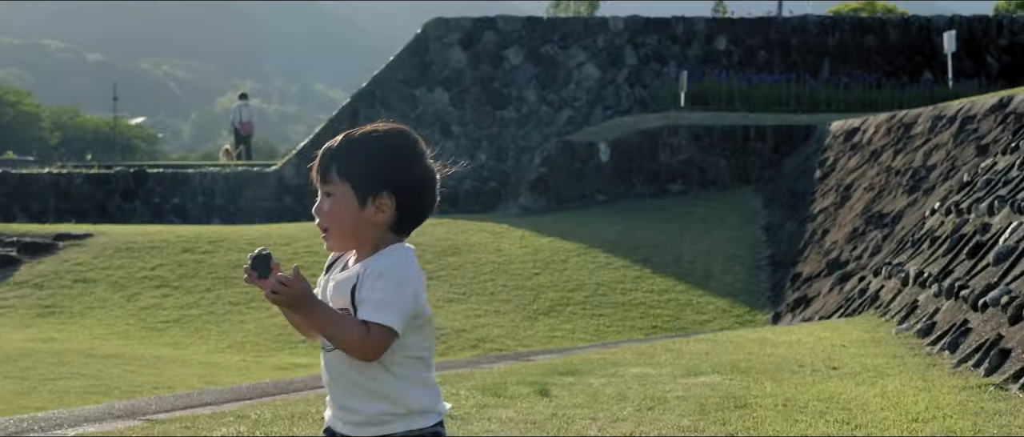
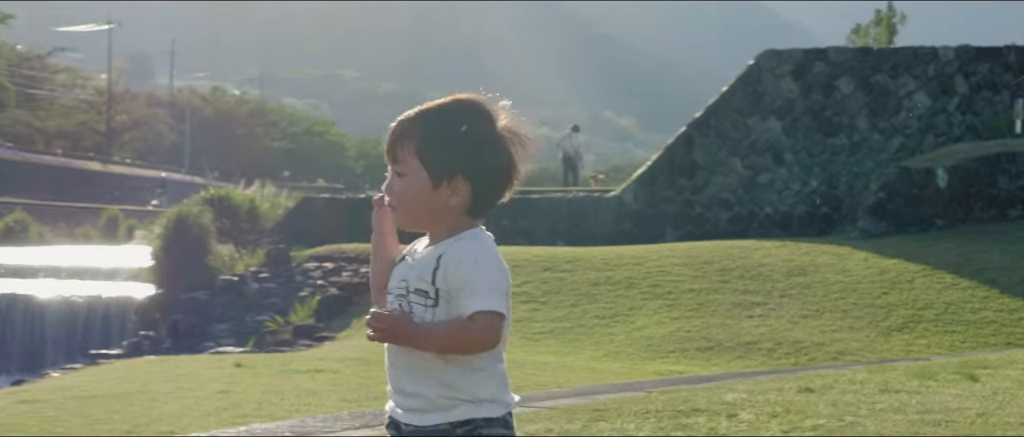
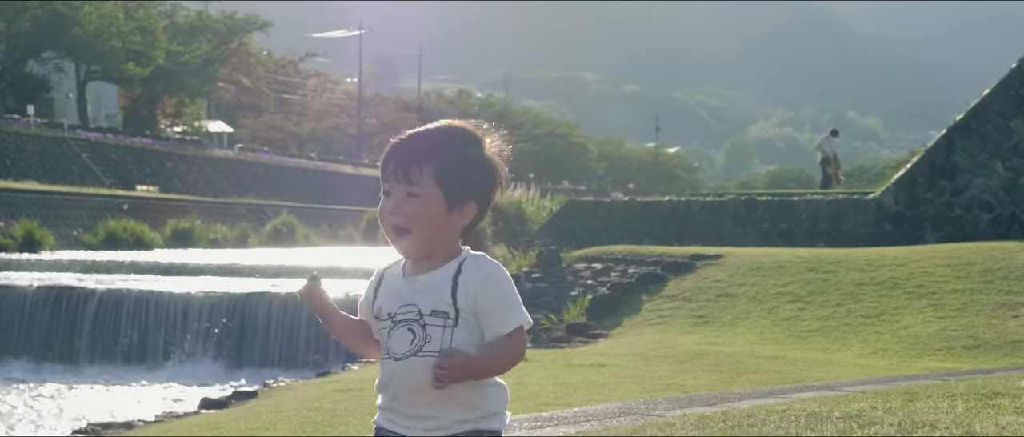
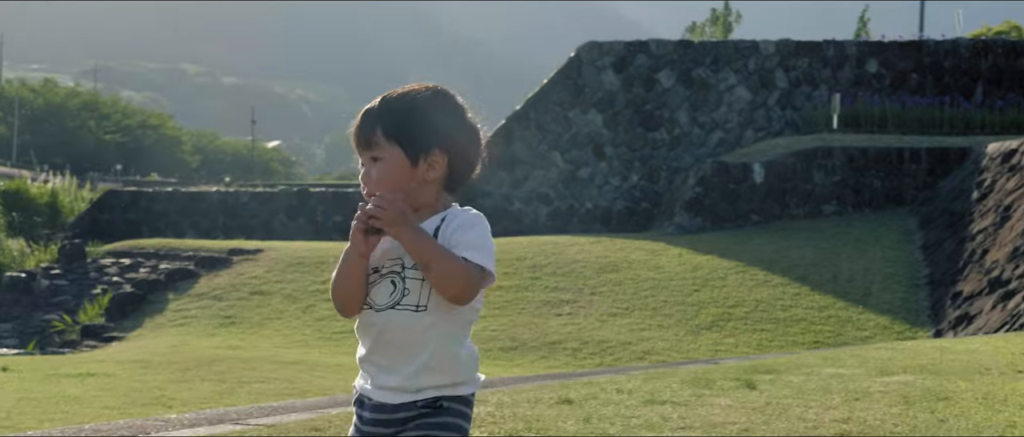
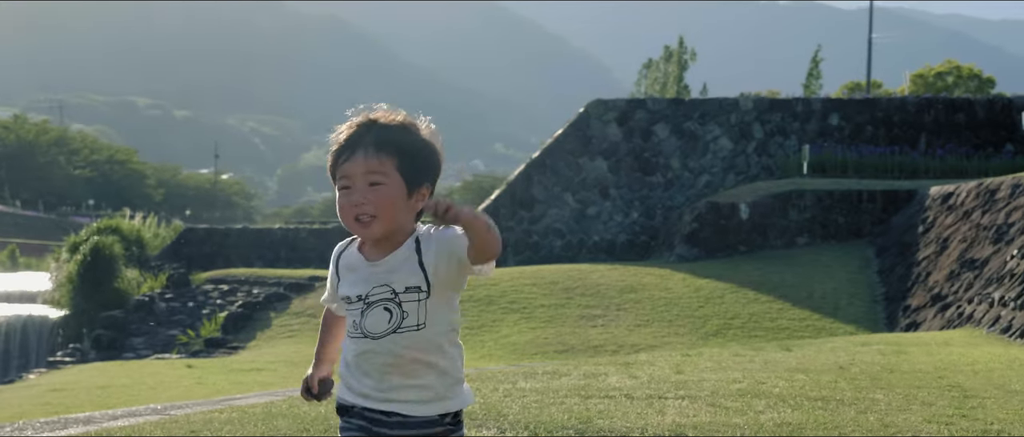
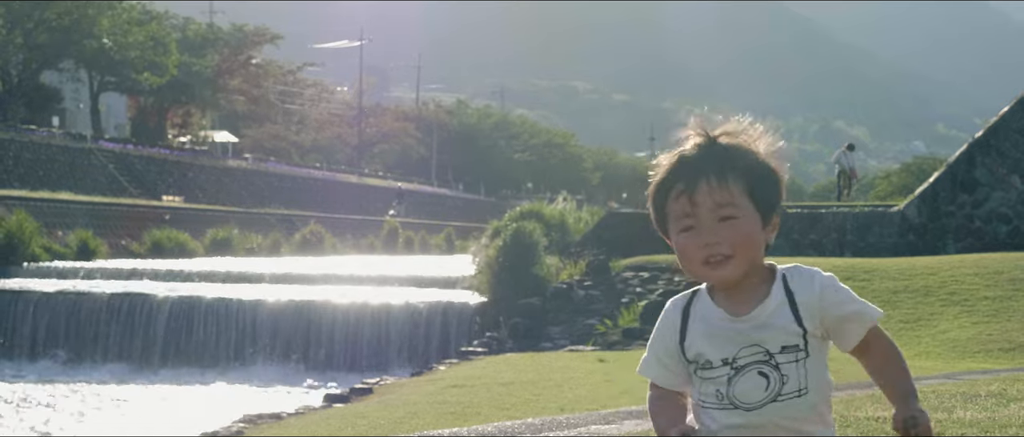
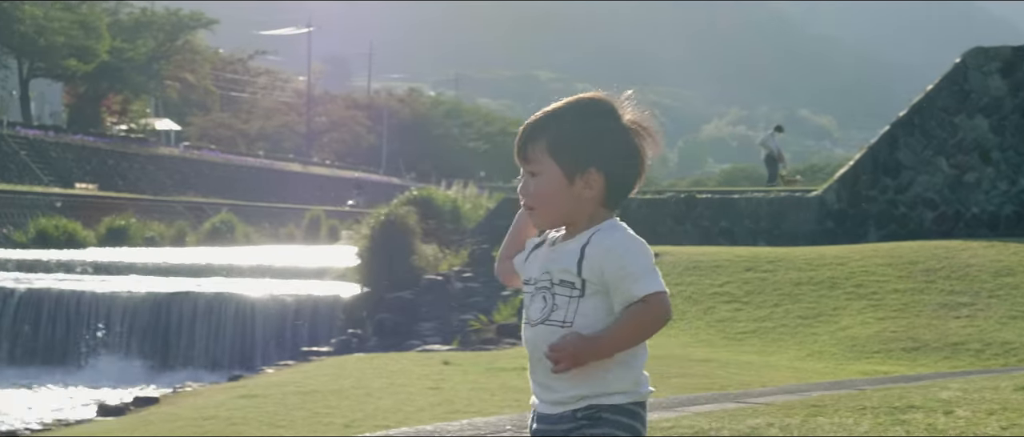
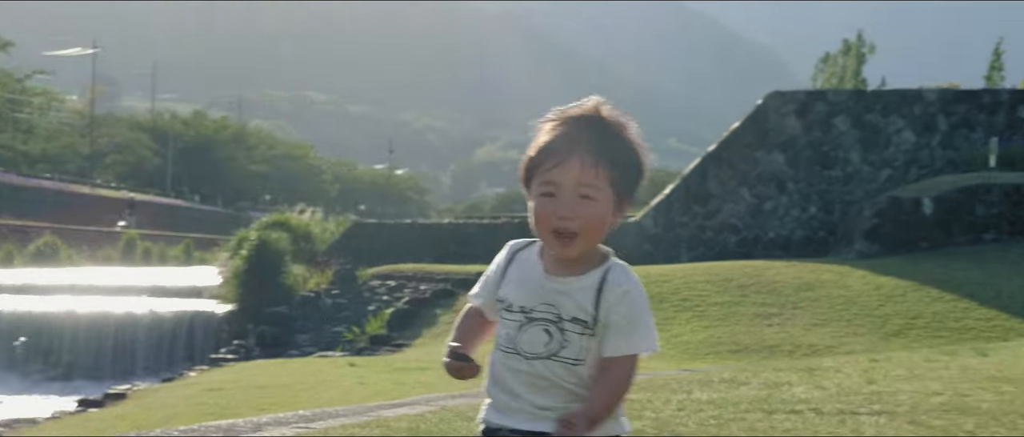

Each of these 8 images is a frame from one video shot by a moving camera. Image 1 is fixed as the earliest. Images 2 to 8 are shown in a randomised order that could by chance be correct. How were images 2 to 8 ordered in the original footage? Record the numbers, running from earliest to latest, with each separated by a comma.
4, 2, 7, 3, 6, 8, 5
